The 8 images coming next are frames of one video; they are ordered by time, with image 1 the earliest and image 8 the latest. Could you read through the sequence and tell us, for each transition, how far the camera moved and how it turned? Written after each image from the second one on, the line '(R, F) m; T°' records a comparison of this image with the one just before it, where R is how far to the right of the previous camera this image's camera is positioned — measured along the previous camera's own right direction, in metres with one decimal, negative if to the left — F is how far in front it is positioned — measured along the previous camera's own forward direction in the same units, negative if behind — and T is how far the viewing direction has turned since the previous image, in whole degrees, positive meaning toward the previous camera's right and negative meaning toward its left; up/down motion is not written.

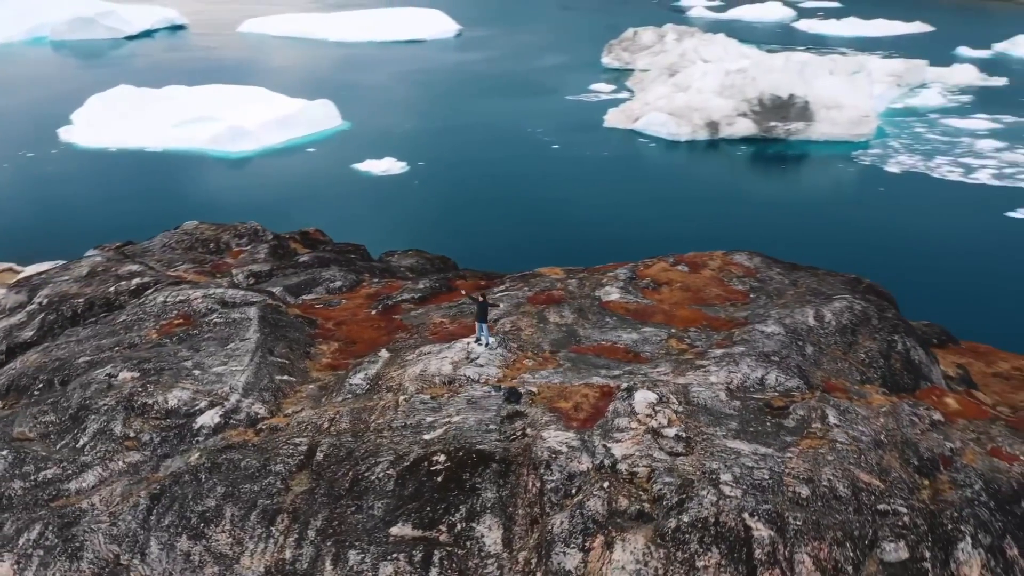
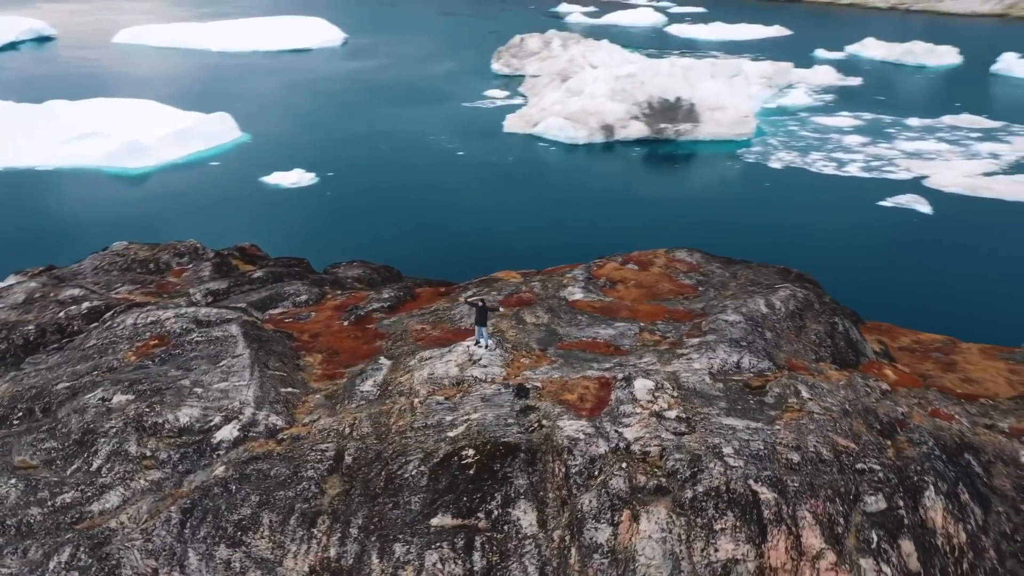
(-1.8, -0.9) m; +8°
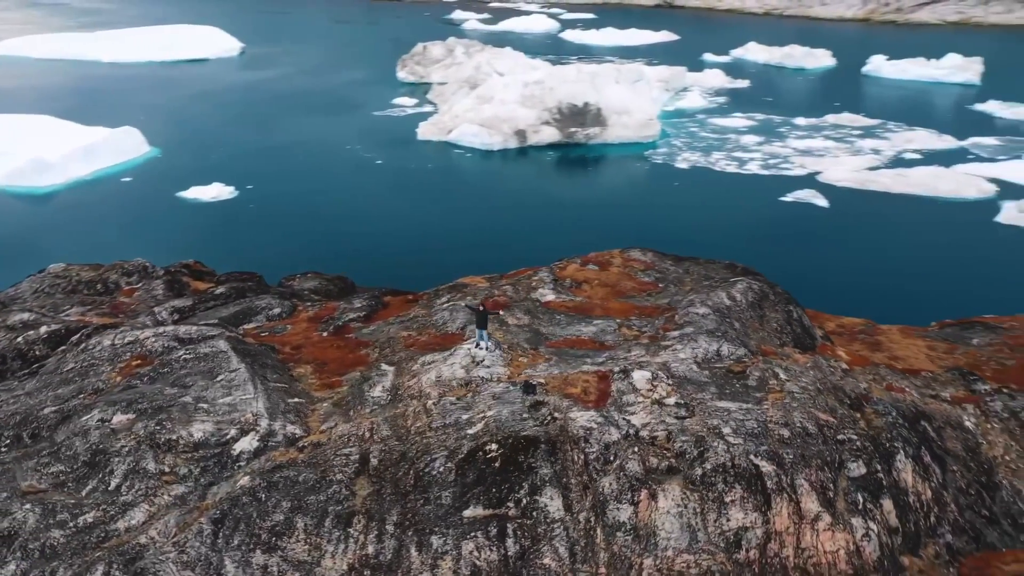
(-1.7, -0.8) m; +7°
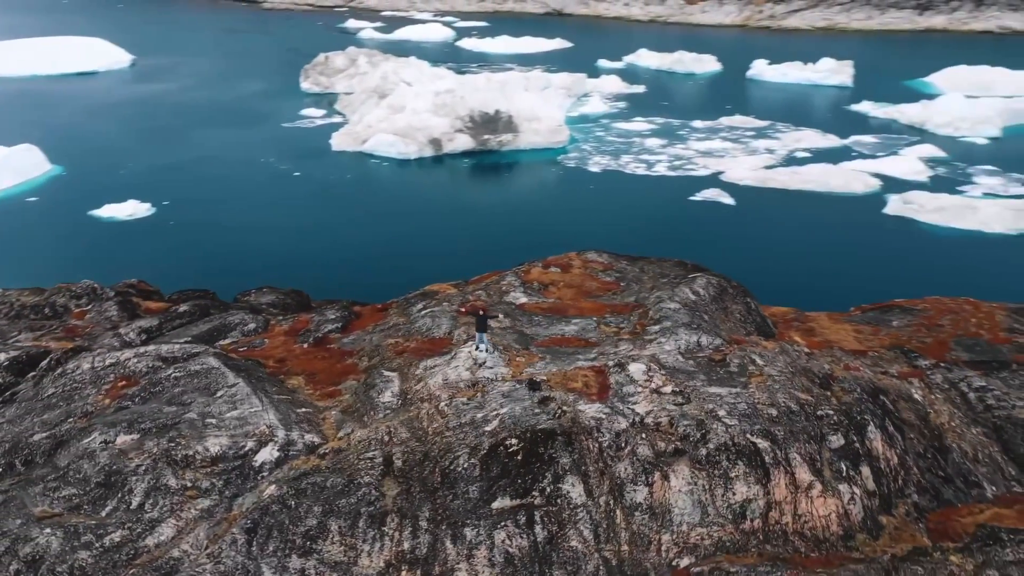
(-1.8, -0.7) m; +7°
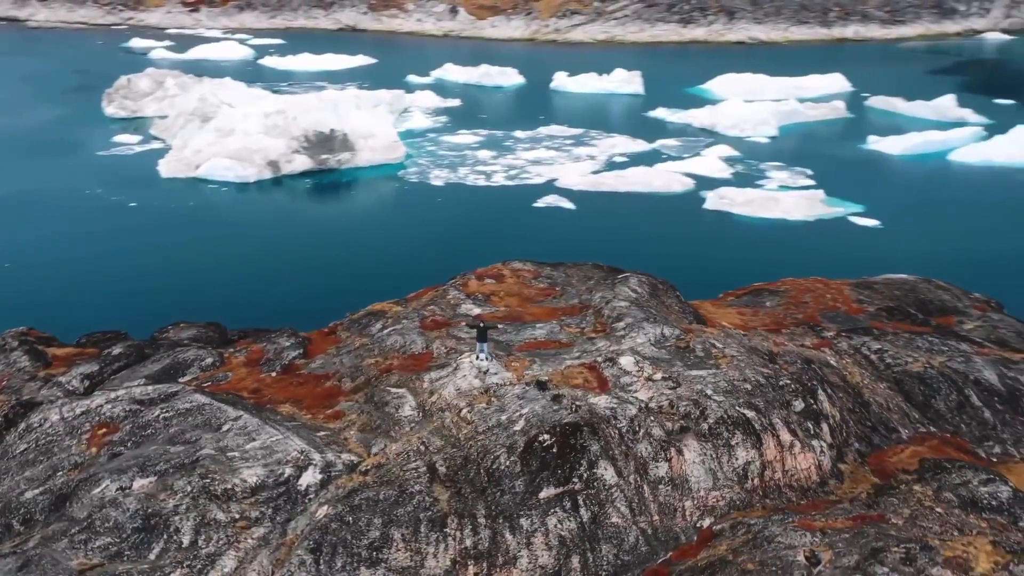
(-3.6, -0.8) m; +13°
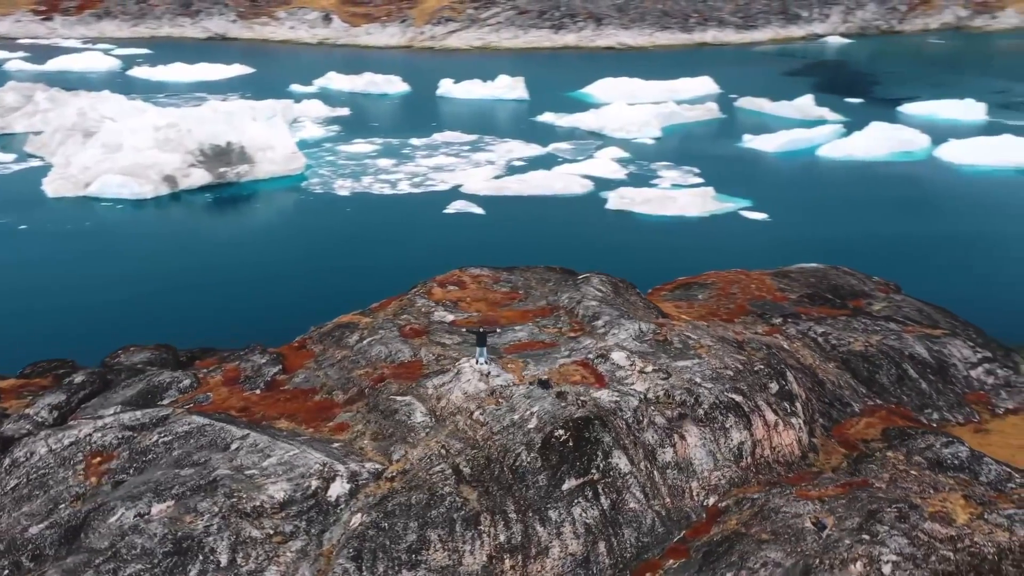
(-2.3, -0.5) m; +8°
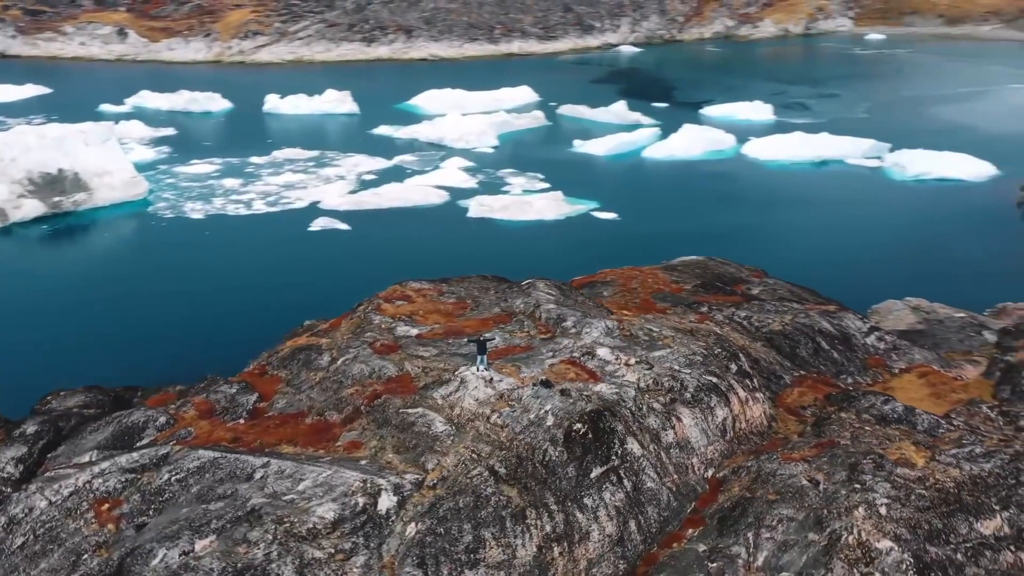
(-3.6, -0.5) m; +12°
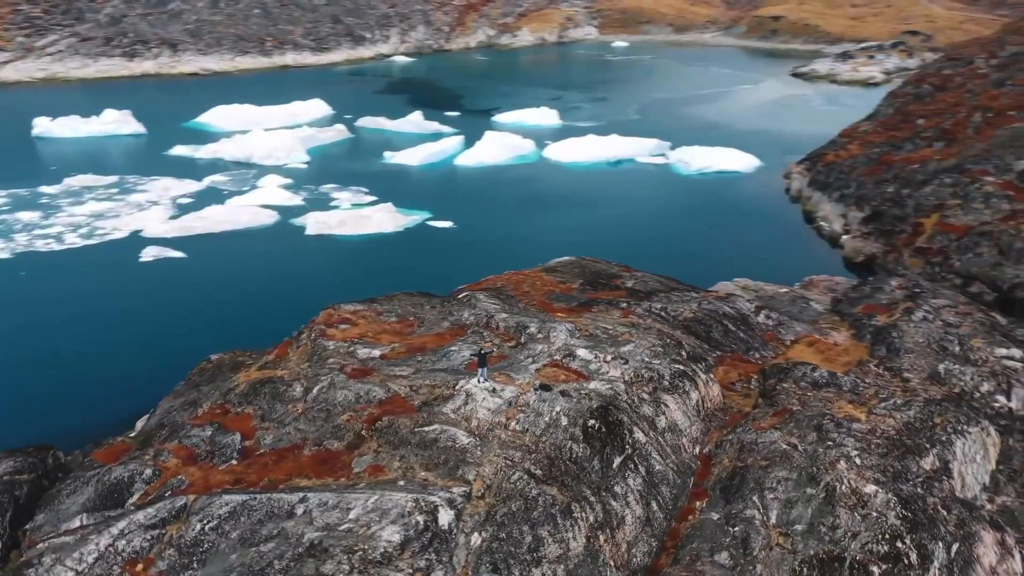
(-4.4, -0.2) m; +15°
